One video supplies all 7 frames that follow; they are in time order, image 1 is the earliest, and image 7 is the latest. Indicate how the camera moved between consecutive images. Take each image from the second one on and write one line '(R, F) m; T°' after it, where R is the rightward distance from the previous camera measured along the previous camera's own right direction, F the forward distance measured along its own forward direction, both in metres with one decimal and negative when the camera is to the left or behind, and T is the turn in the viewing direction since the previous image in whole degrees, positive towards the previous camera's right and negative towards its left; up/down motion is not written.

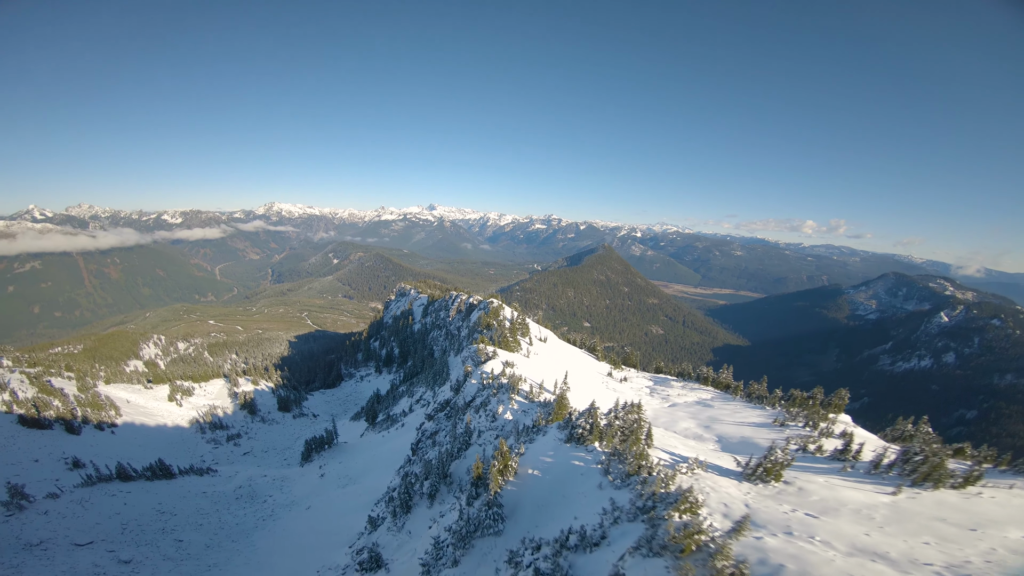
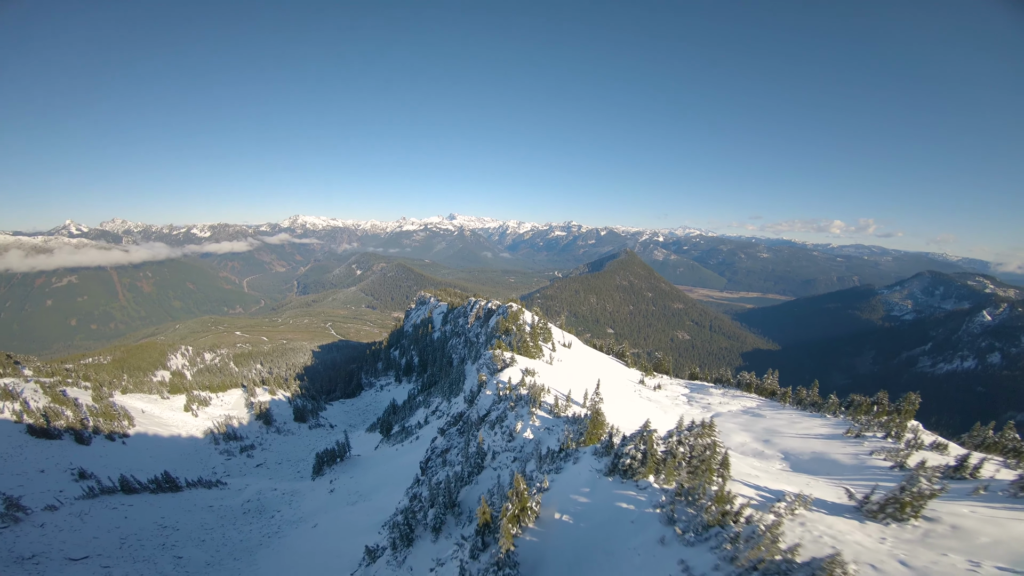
(+0.2, +6.0) m; -3°
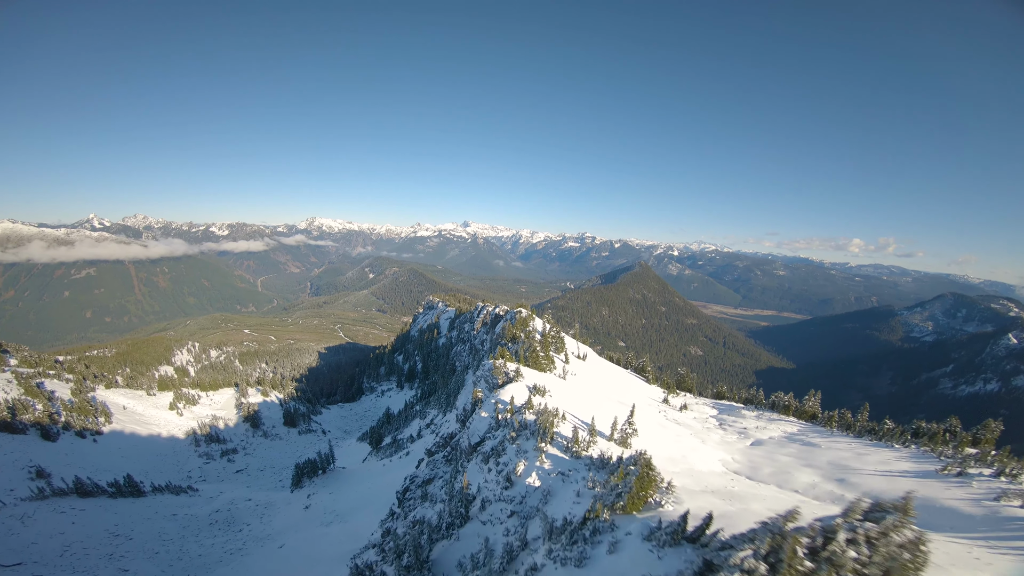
(+0.3, +7.1) m; -2°
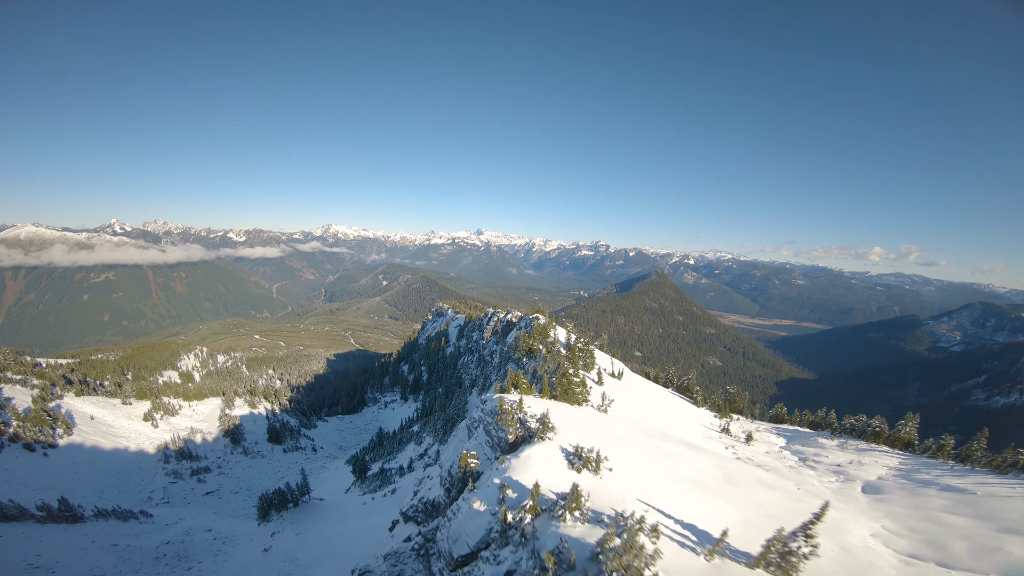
(-0.4, +10.8) m; -2°
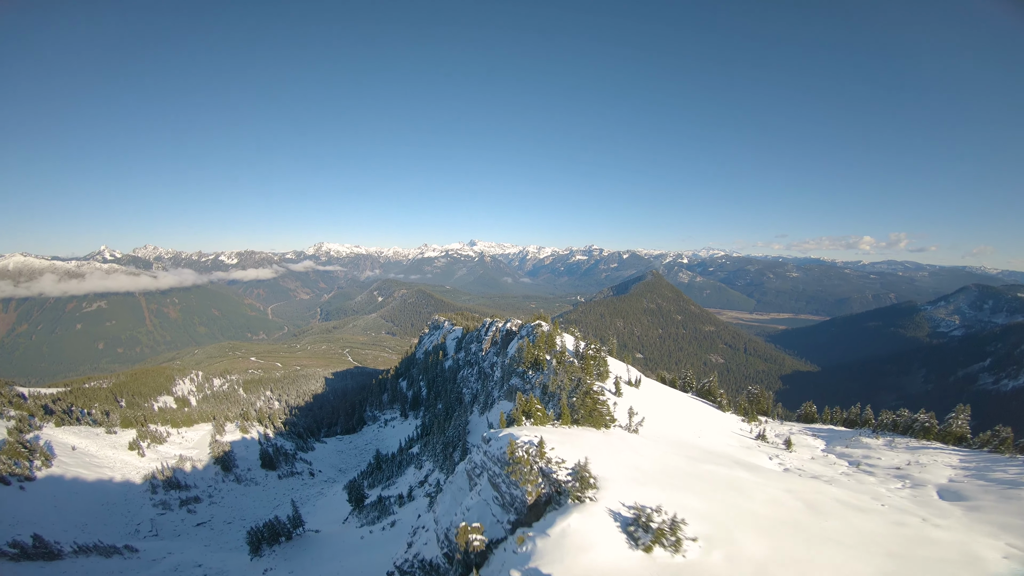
(-0.9, +4.4) m; +1°
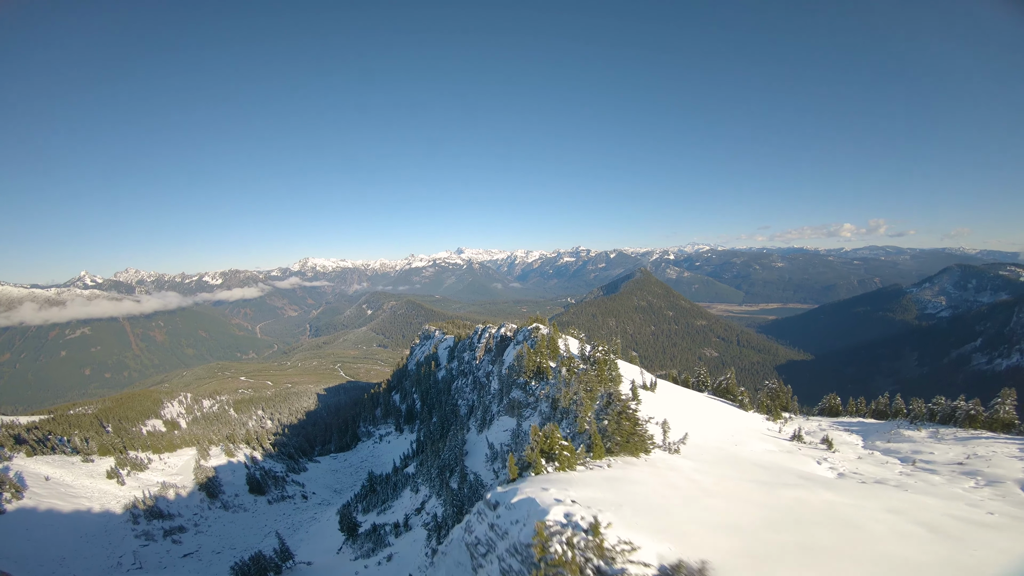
(-0.5, +5.1) m; +2°
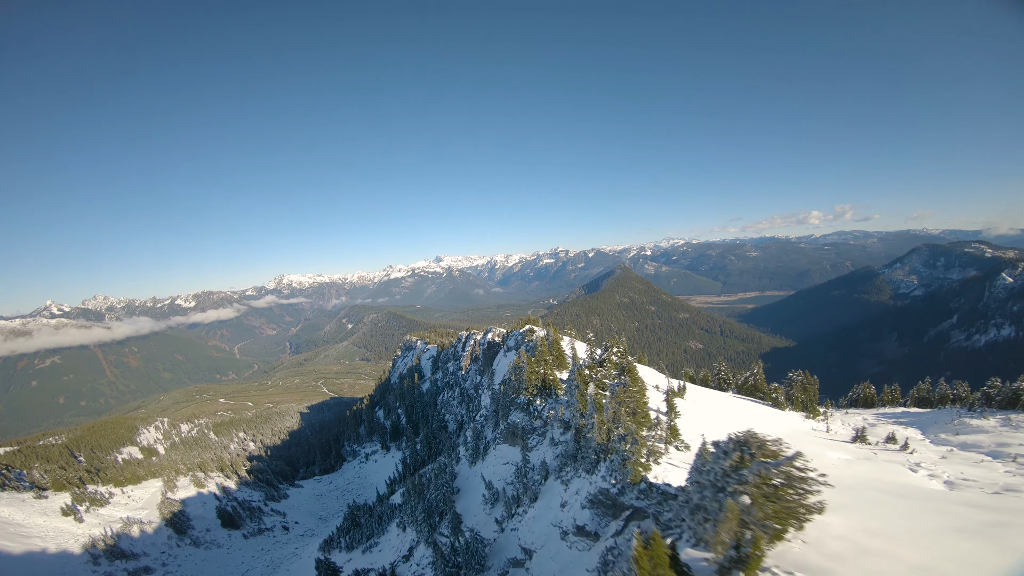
(-0.9, +7.9) m; +3°
